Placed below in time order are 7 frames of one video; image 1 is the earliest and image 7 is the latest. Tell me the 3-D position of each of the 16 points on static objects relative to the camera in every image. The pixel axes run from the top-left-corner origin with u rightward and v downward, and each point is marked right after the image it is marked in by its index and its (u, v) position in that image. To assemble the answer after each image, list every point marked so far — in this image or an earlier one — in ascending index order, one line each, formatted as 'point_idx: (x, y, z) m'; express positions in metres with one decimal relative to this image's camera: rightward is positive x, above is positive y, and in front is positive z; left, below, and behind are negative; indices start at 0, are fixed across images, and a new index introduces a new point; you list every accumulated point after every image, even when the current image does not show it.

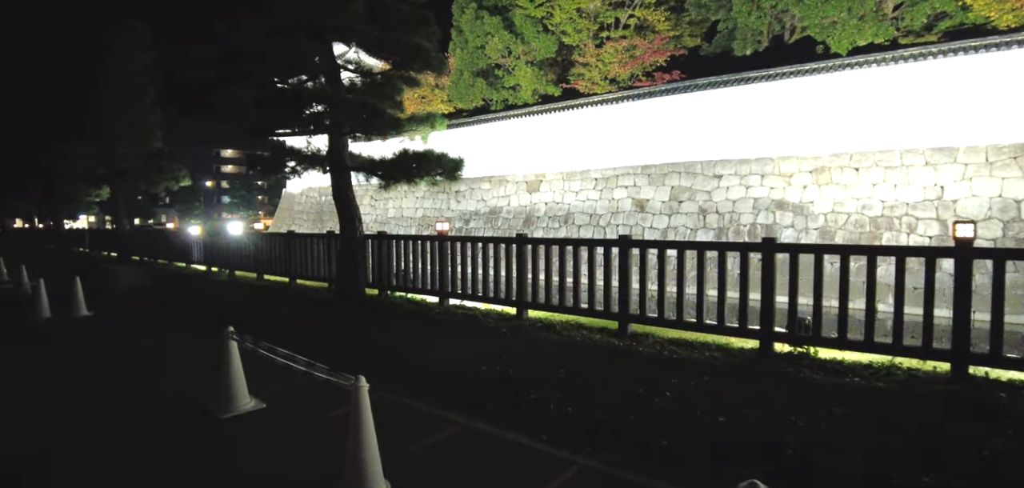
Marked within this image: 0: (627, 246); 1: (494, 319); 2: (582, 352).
0: (+1.3, 0.0, +5.7) m
1: (-0.2, -0.9, +6.4) m
2: (+0.6, -1.0, +4.9) m
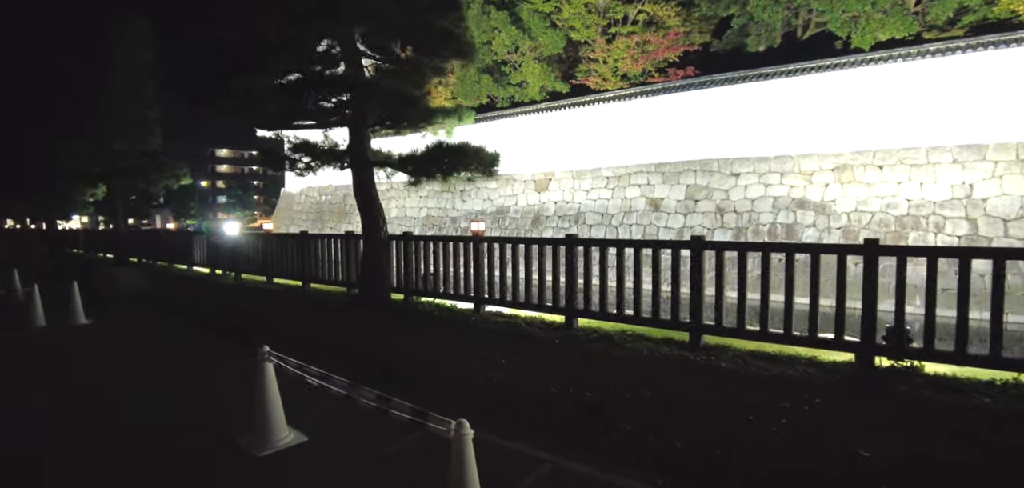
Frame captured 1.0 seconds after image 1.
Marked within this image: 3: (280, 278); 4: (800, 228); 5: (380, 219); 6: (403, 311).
0: (+1.8, 0.0, +5.1) m
1: (+0.3, -0.9, +5.8) m
2: (+1.2, -1.0, +4.3) m
3: (-4.4, -0.6, +10.2) m
4: (+7.8, +0.4, +15.2) m
5: (-1.8, +0.3, +7.4) m
6: (-1.4, -0.9, +7.1) m
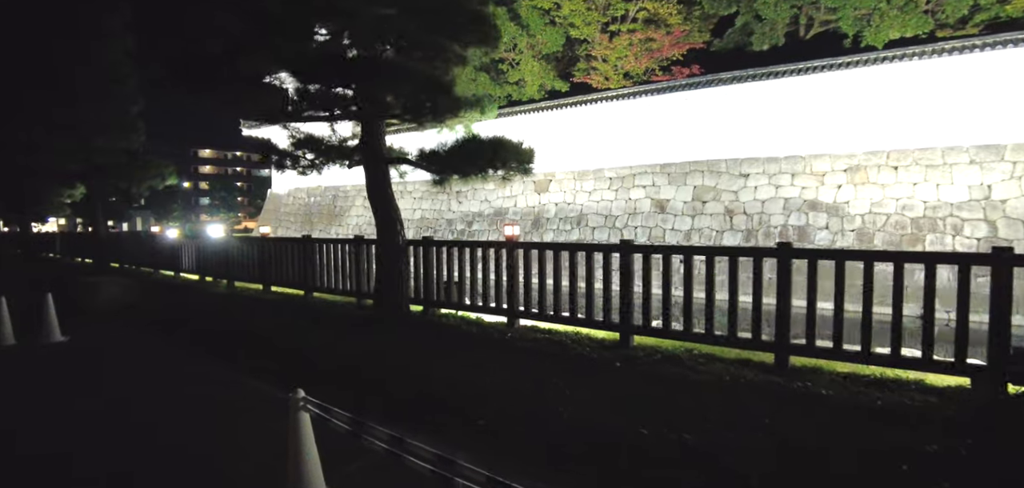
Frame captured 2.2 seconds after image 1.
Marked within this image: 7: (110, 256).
0: (+2.3, -0.1, +4.4) m
1: (+0.8, -1.0, +5.1) m
2: (+1.6, -1.1, +3.7) m
3: (-4.1, -0.7, +9.4) m
4: (+8.0, +0.4, +14.7) m
5: (-1.4, +0.3, +6.7) m
6: (-1.0, -1.0, +6.4) m
7: (-12.5, -0.4, +16.7) m
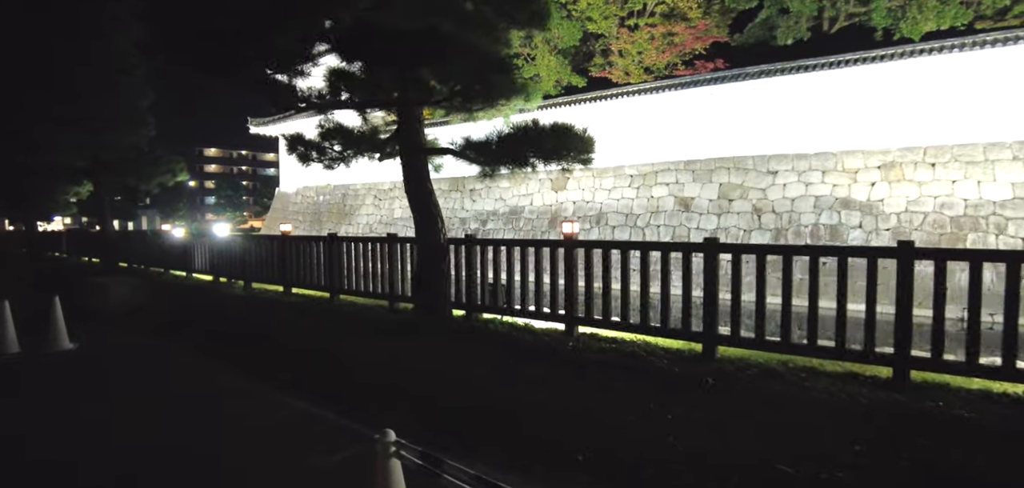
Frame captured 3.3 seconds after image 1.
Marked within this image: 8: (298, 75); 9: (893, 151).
0: (+2.8, -0.1, +3.8) m
1: (+1.3, -1.0, +4.5) m
2: (+2.2, -1.1, +3.1) m
3: (-3.5, -0.7, +8.8) m
4: (+8.6, +0.4, +14.1) m
5: (-0.8, +0.3, +6.1) m
6: (-0.4, -0.9, +5.8) m
7: (-11.8, -0.3, +16.2) m
8: (-2.4, +1.9, +6.1) m
9: (+9.8, +2.4, +13.8) m
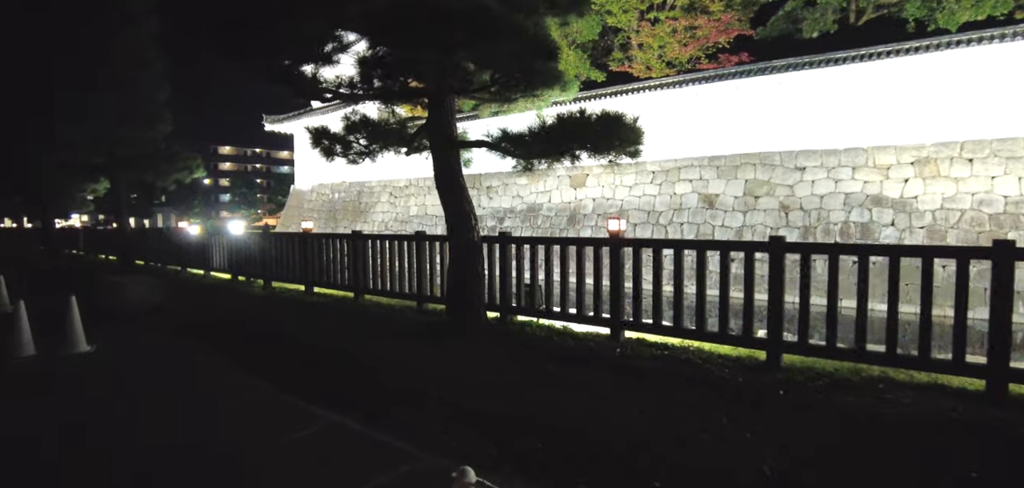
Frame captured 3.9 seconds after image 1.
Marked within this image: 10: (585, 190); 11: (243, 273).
0: (+3.2, -0.1, +3.5) m
1: (+1.7, -1.0, +4.2) m
2: (+2.5, -1.1, +2.7) m
3: (-3.0, -0.7, +8.6) m
4: (+9.2, +0.4, +13.6) m
5: (-0.4, +0.3, +5.8) m
6: (-0.1, -0.9, +5.5) m
7: (-11.3, -0.3, +16.1) m
8: (-2.0, +1.9, +5.8) m
9: (+10.3, +2.4, +13.3) m
10: (+2.6, +1.9, +18.7) m
11: (-5.4, -0.6, +10.8) m
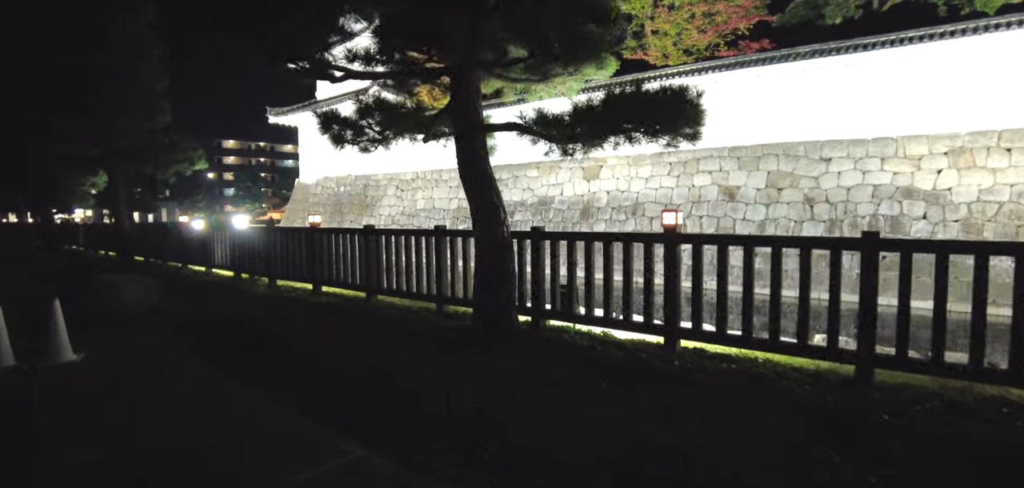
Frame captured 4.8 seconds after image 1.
0: (+3.4, -0.1, +2.8) m
1: (+2.0, -0.9, +3.6) m
2: (+2.8, -1.1, +2.1) m
3: (-2.7, -0.6, +8.0) m
4: (+9.5, +0.6, +12.9) m
5: (-0.1, +0.3, +5.2) m
6: (+0.3, -0.9, +4.9) m
7: (-10.9, -0.1, +15.6) m
8: (-1.7, +2.0, +5.2) m
9: (+10.7, +2.6, +12.6) m
10: (+3.0, +2.1, +18.1) m
11: (-5.0, -0.5, +10.2) m
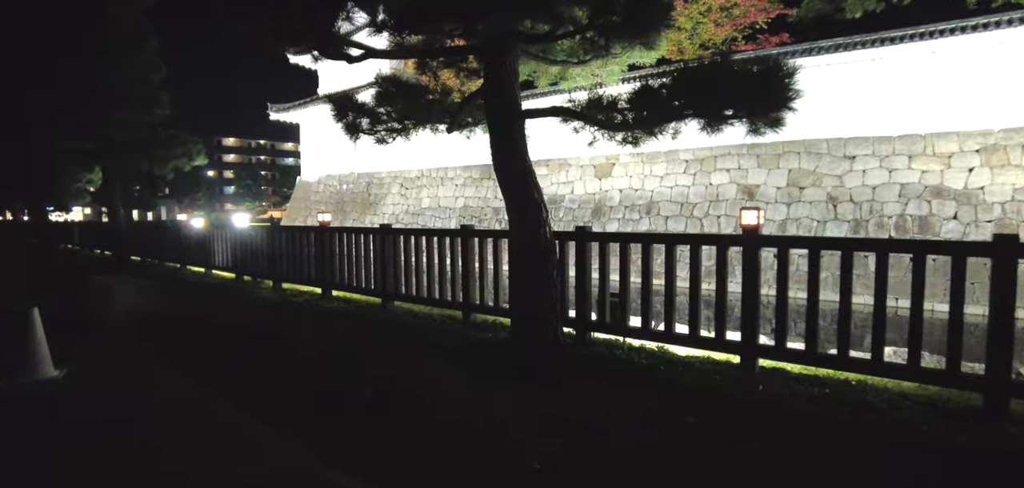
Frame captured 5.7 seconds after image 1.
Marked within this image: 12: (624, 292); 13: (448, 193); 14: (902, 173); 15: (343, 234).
0: (+3.8, -0.1, +2.2) m
1: (+2.3, -1.0, +3.0) m
2: (+3.1, -1.1, +1.5) m
3: (-2.4, -0.6, +7.4) m
4: (+9.9, +0.5, +12.3) m
5: (+0.2, +0.3, +4.6) m
6: (+0.6, -0.9, +4.3) m
7: (-10.5, -0.1, +15.0) m
8: (-1.4, +2.0, +4.6) m
9: (+11.0, +2.5, +12.0) m
10: (+3.3, +2.1, +17.5) m
11: (-4.7, -0.5, +9.6) m
12: (+0.9, -0.4, +4.3) m
13: (-2.3, +1.9, +19.9) m
14: (+9.6, +1.7, +12.8) m
15: (-2.2, +0.1, +7.0) m
